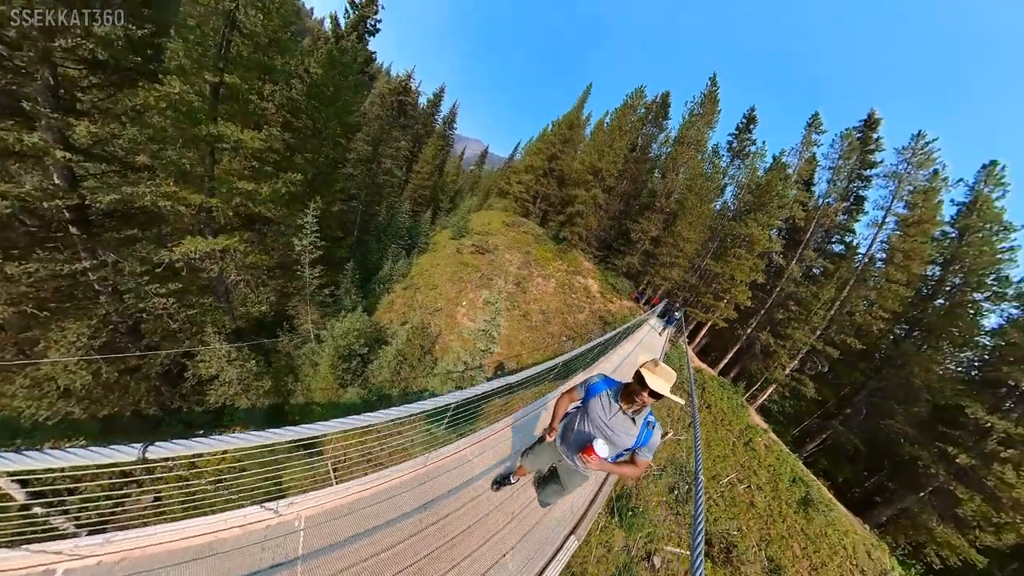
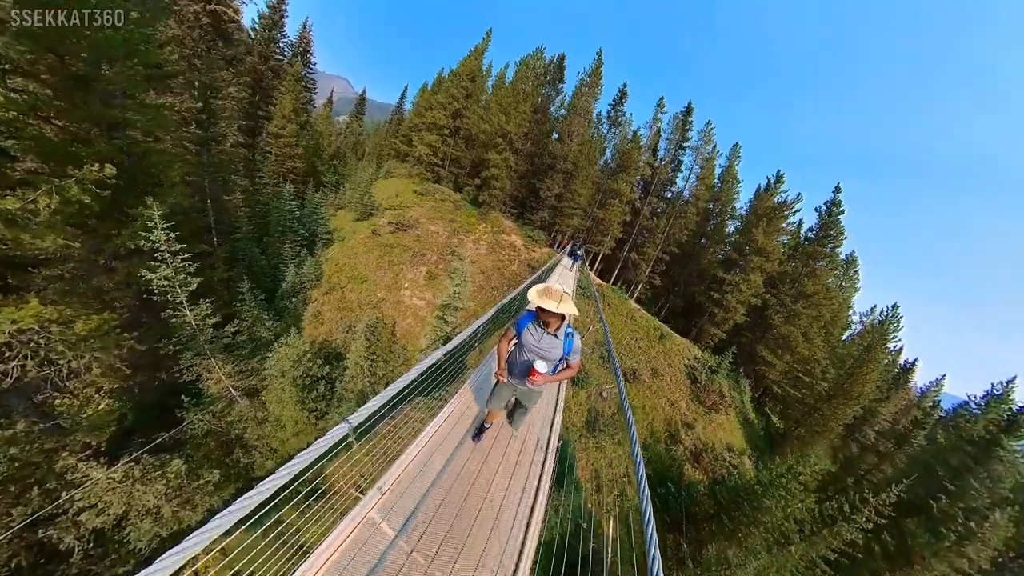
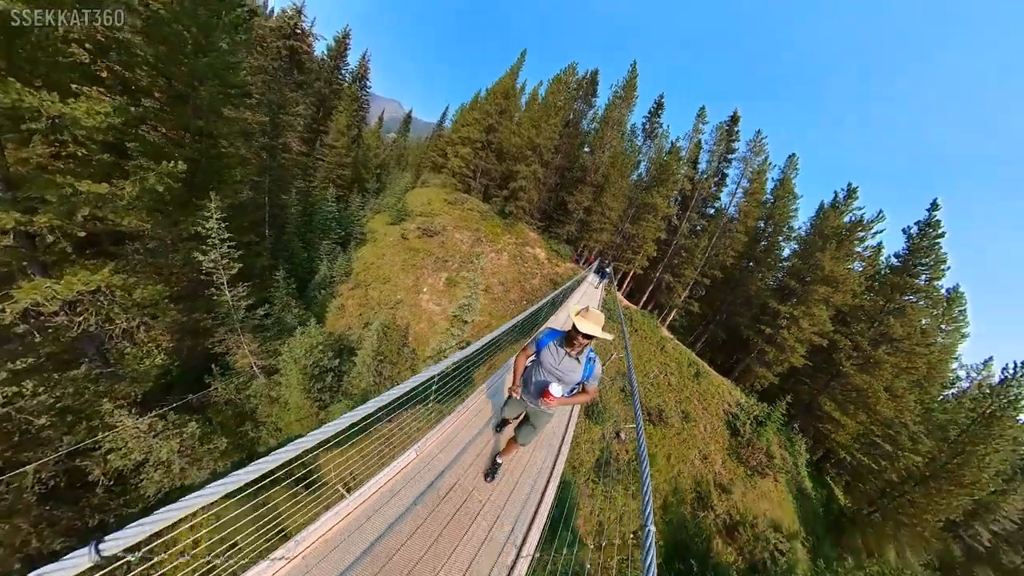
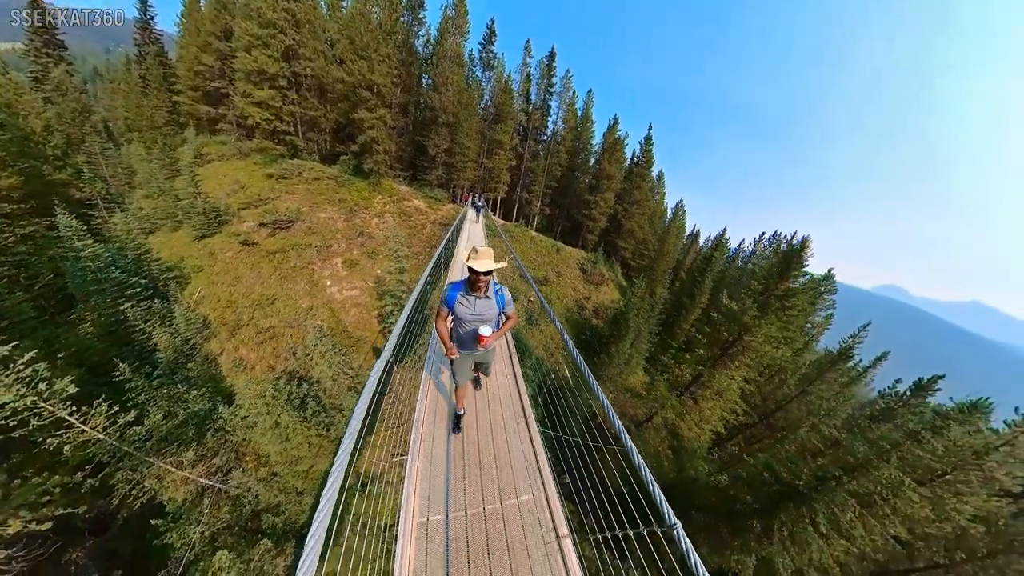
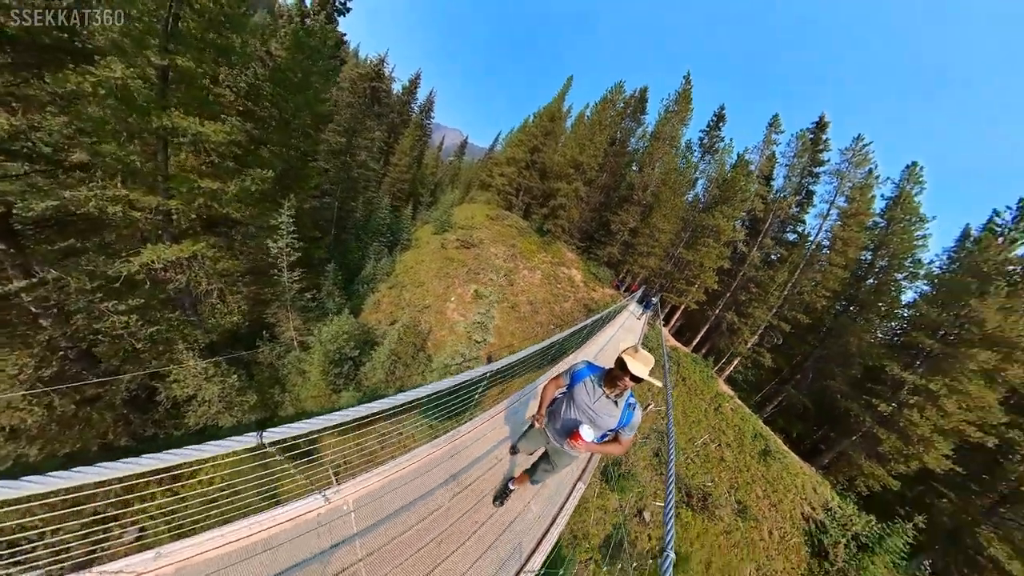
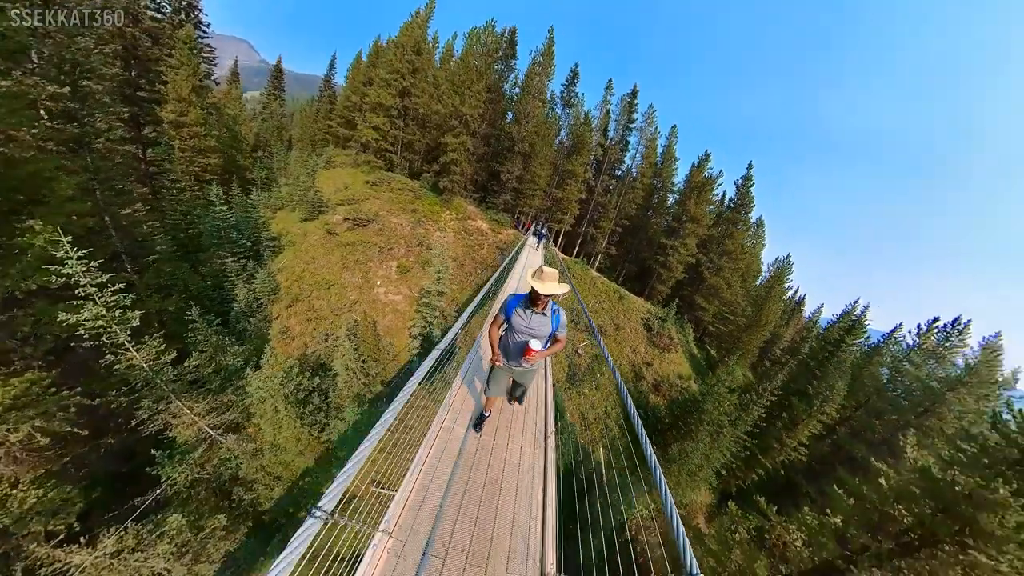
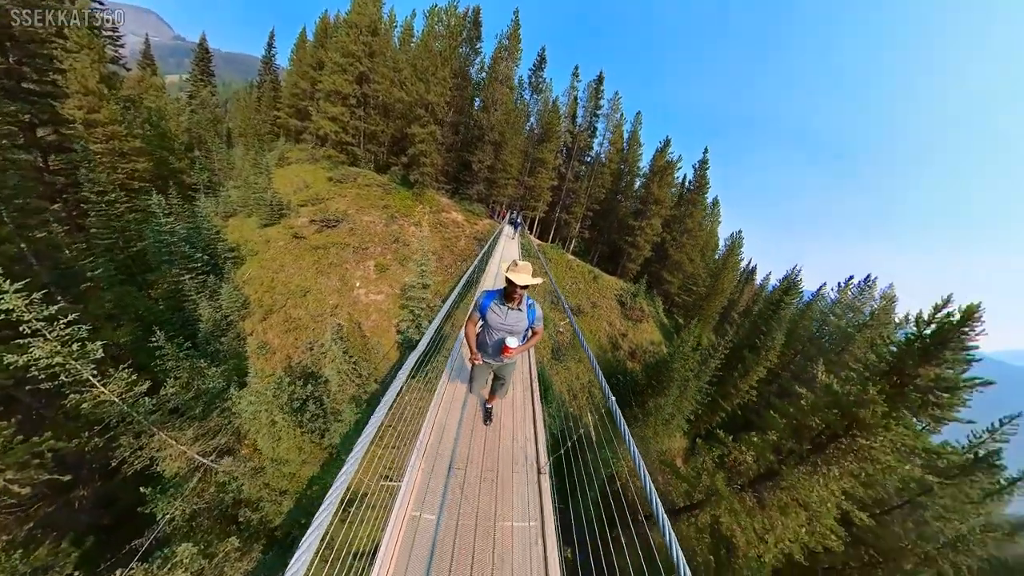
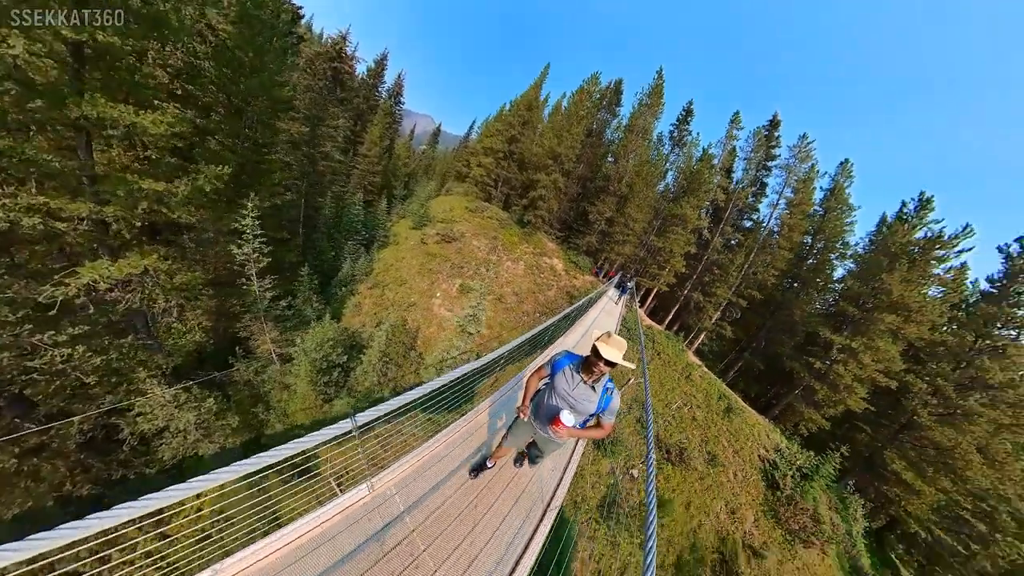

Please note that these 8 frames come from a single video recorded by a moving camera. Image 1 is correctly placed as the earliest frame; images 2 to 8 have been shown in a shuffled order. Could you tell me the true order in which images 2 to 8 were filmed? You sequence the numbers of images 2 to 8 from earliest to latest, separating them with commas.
5, 8, 3, 2, 6, 7, 4
